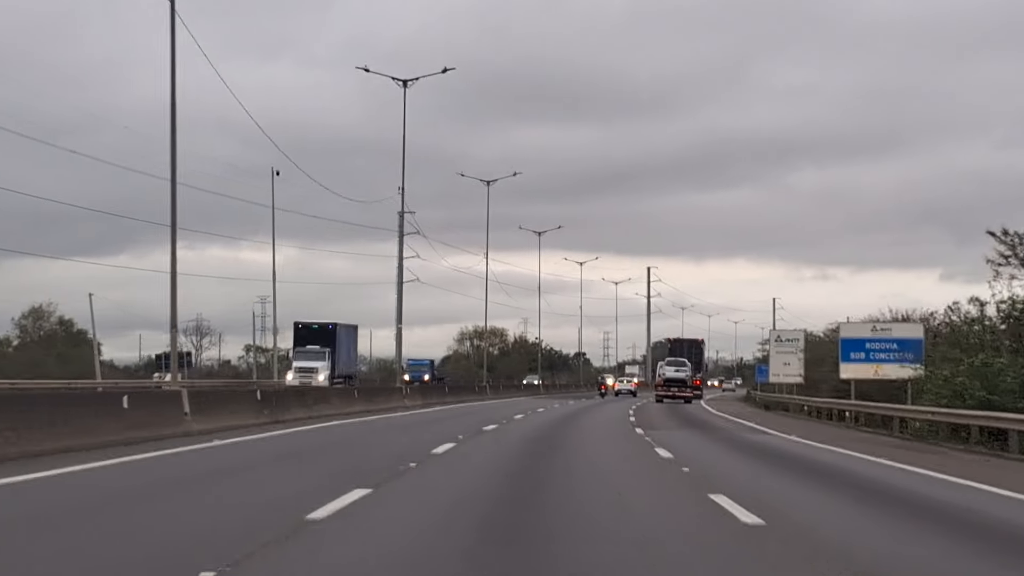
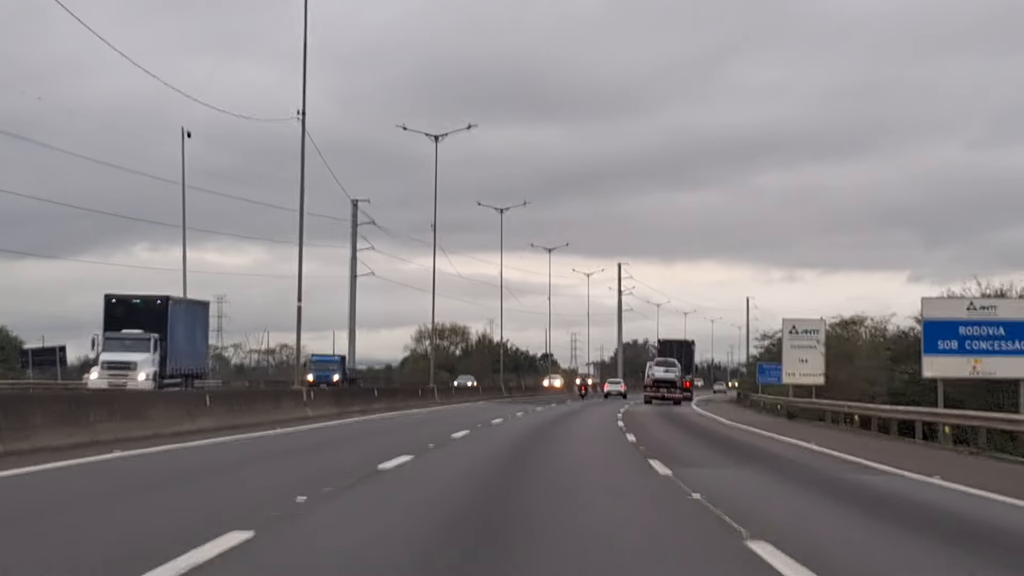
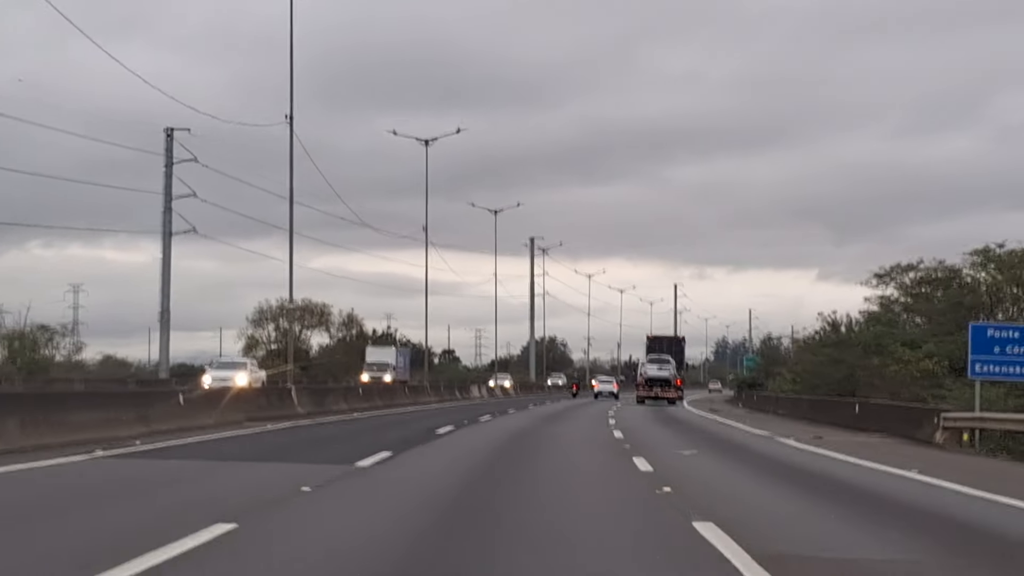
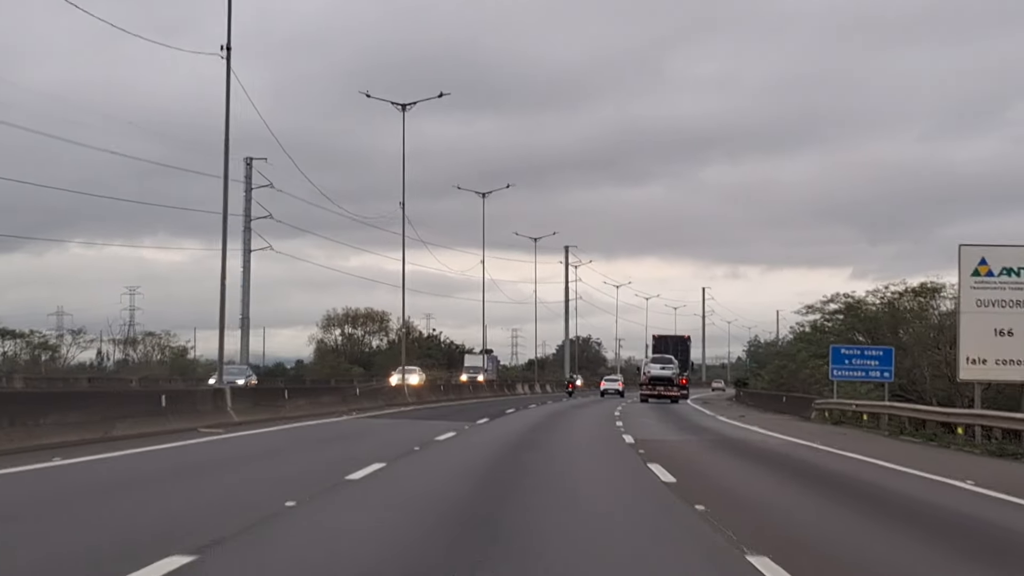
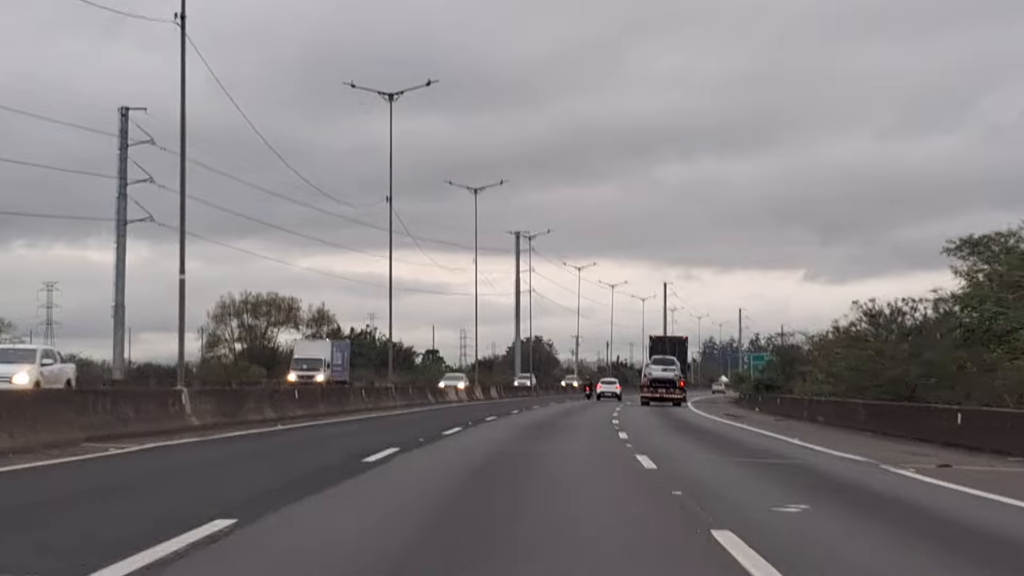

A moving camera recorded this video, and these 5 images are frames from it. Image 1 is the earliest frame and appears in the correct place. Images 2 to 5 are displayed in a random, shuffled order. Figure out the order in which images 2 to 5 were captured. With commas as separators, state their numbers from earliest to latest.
2, 4, 3, 5
